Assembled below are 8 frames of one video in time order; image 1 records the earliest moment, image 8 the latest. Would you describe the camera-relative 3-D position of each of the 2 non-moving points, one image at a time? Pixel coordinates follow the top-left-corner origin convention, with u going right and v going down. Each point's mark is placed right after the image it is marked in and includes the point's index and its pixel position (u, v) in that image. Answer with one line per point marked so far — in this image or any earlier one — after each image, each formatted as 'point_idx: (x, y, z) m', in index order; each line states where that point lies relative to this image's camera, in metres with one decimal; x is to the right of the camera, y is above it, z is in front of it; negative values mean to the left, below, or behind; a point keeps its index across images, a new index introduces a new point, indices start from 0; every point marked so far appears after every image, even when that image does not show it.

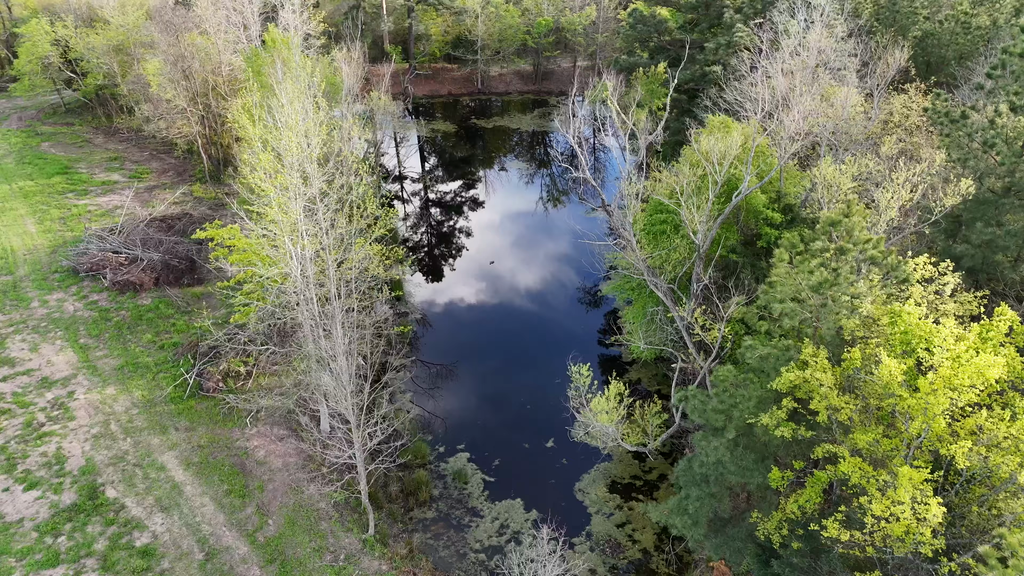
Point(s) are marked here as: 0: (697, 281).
0: (+7.5, +0.3, +15.8) m
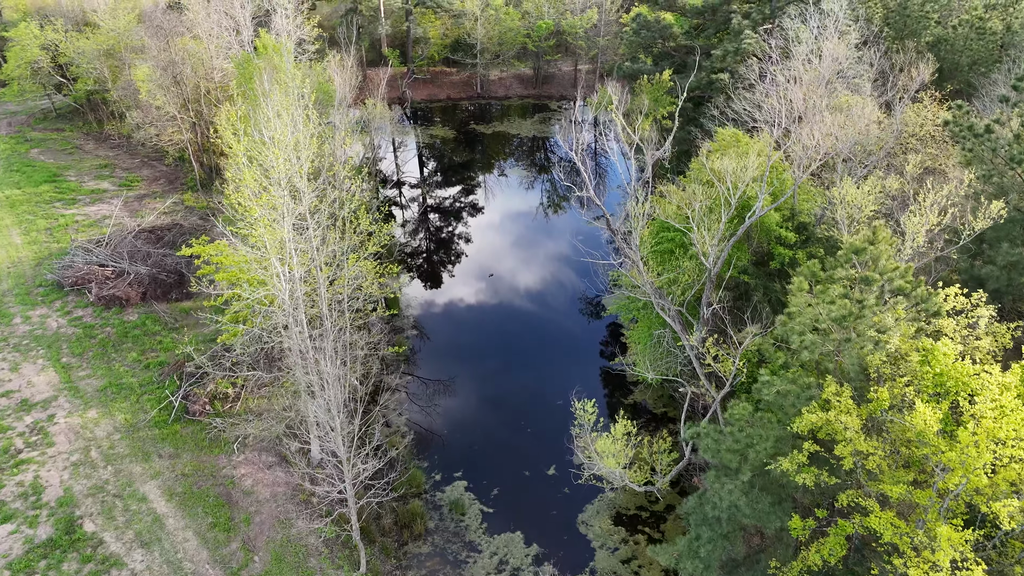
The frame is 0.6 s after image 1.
0: (+7.5, -0.7, +14.9) m
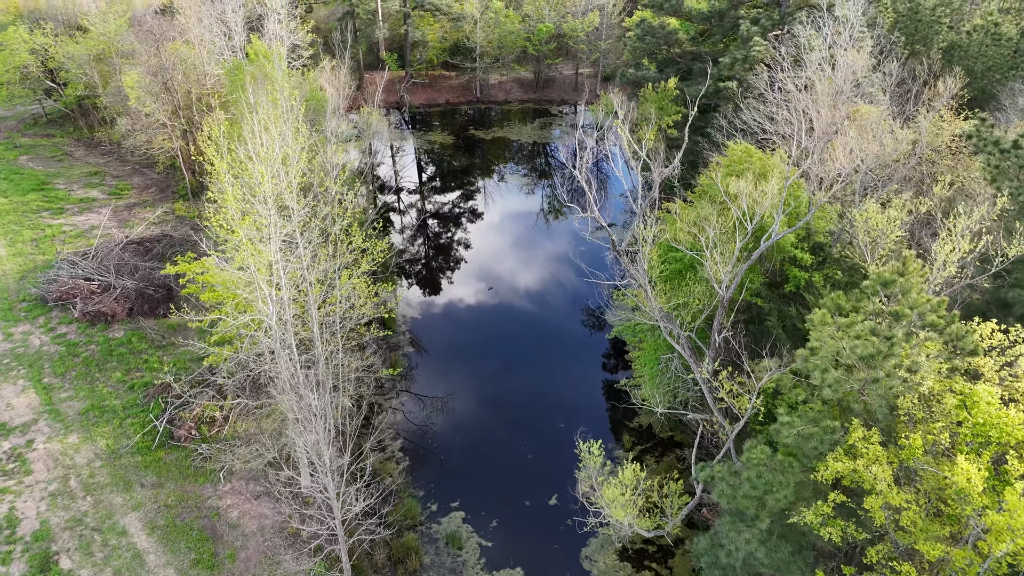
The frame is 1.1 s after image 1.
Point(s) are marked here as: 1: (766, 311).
0: (+7.5, -1.6, +14.0) m
1: (+9.7, -0.9, +14.9) m
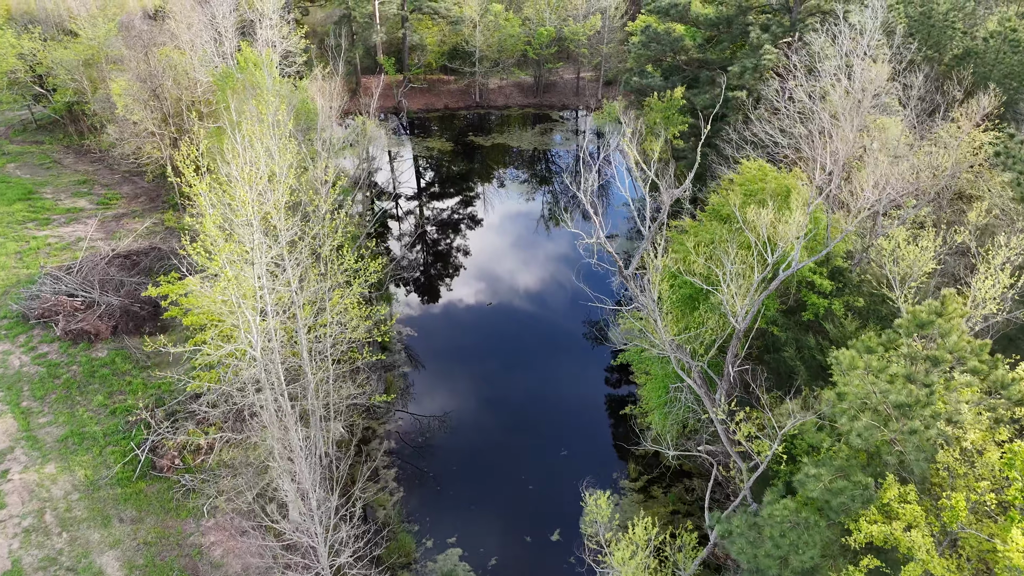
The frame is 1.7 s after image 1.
0: (+7.5, -2.6, +13.1) m
1: (+9.7, -1.9, +14.0) m
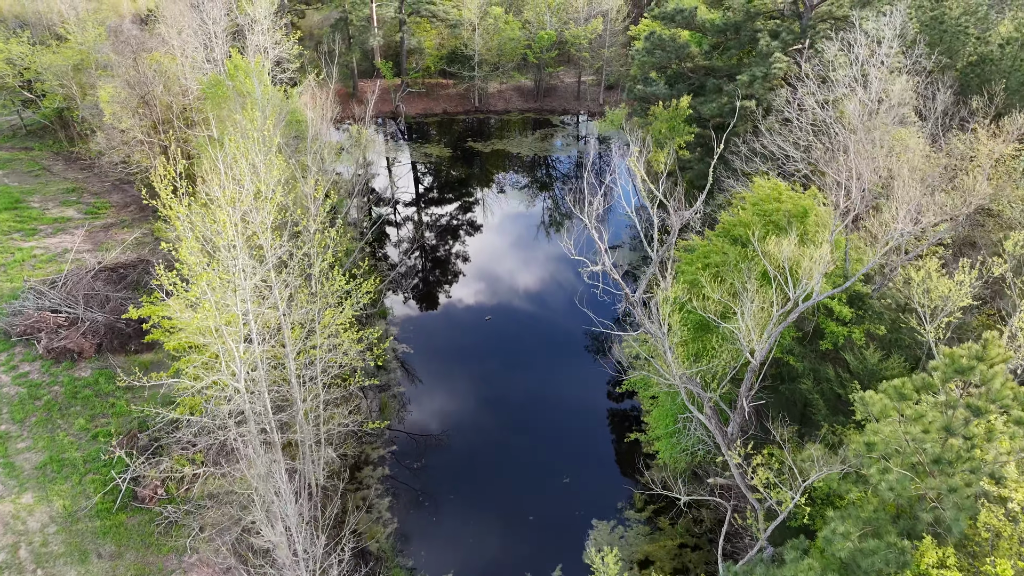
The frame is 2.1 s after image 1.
0: (+7.4, -3.5, +12.2) m
1: (+9.7, -2.8, +13.2) m
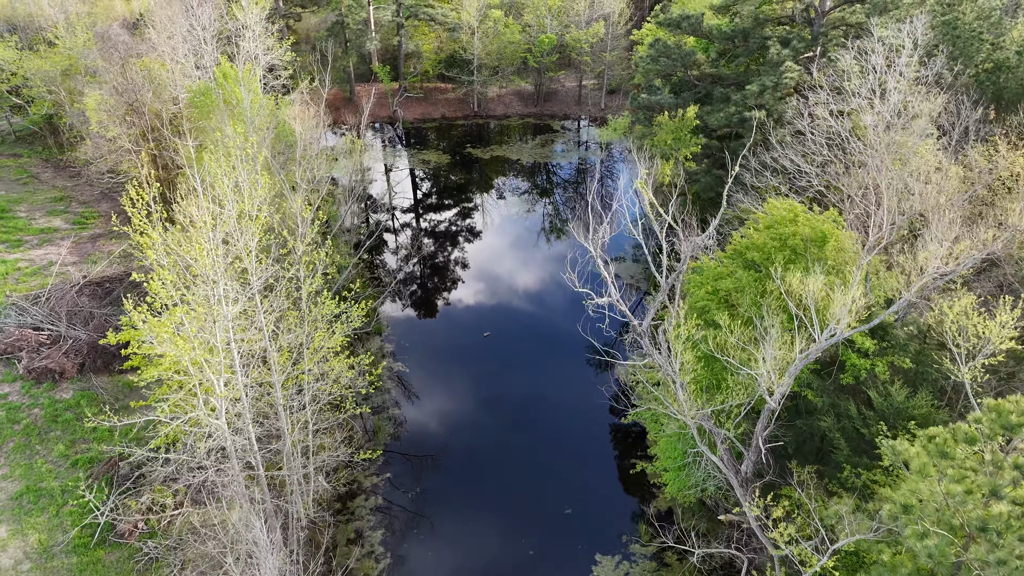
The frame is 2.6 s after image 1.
0: (+7.4, -4.5, +11.4) m
1: (+9.7, -3.8, +12.3) m
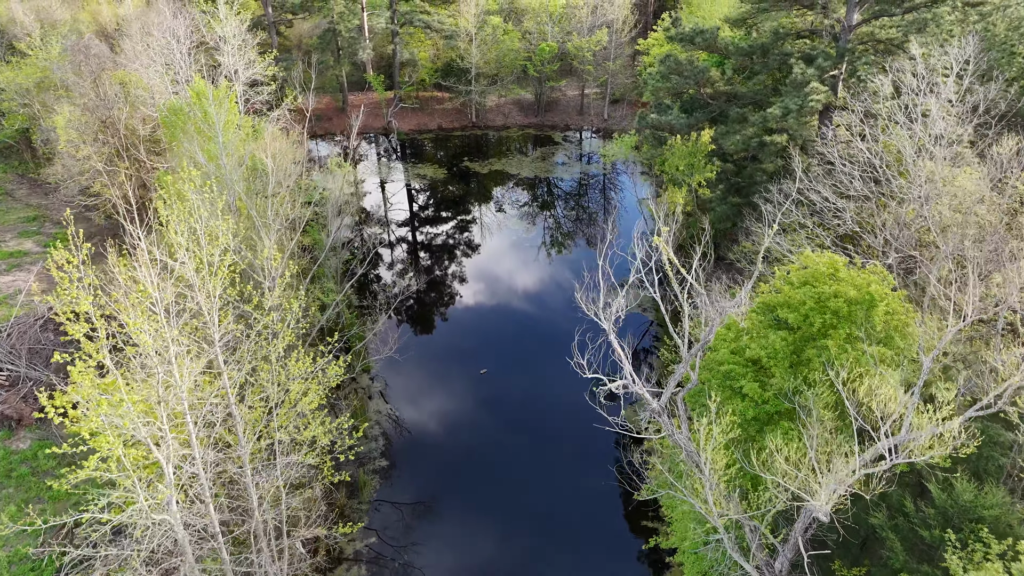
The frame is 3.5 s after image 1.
0: (+7.3, -6.4, +9.6) m
1: (+9.6, -5.7, +10.5) m
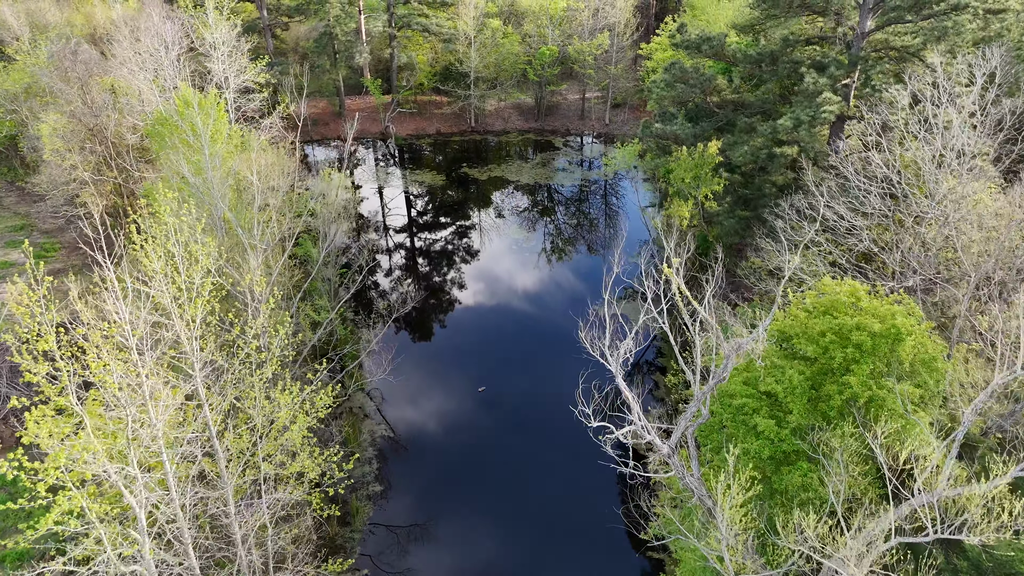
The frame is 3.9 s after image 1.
0: (+7.3, -7.3, +8.9) m
1: (+9.5, -6.5, +9.8) m
